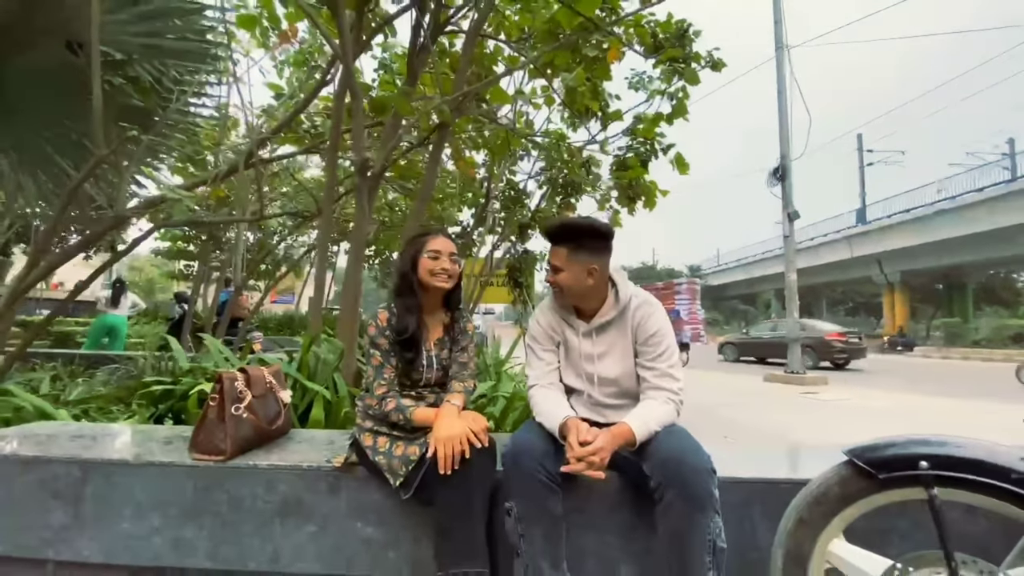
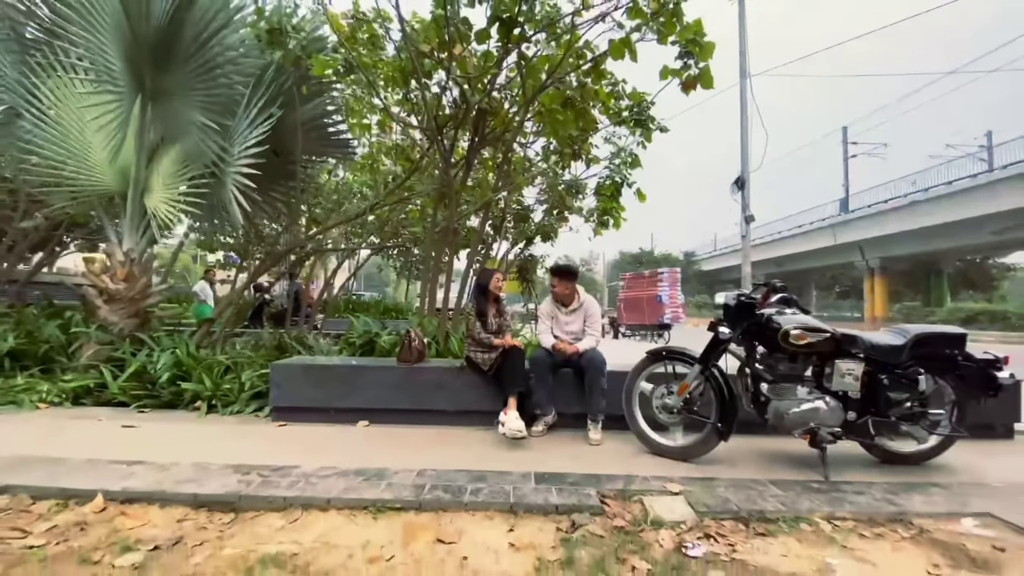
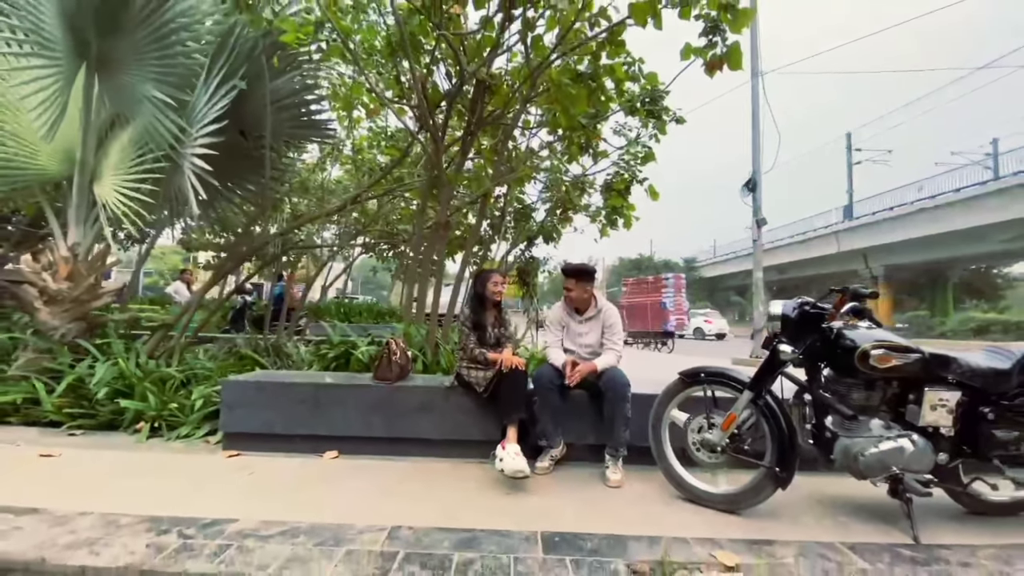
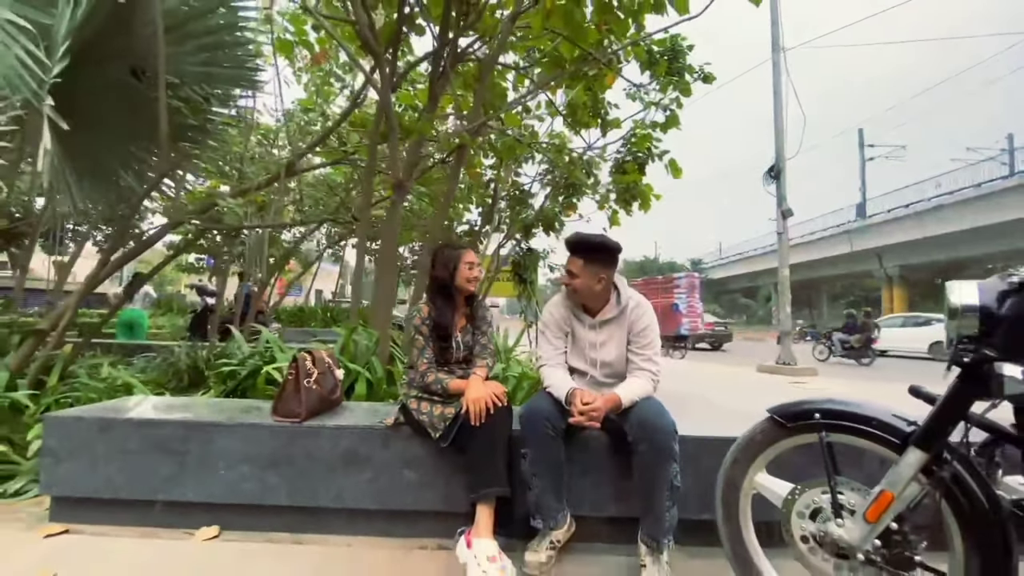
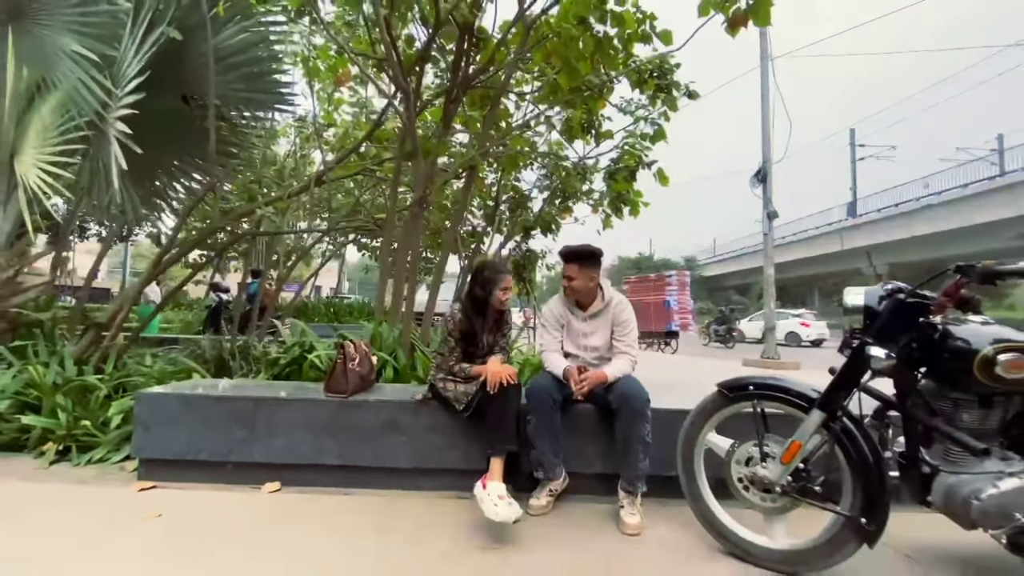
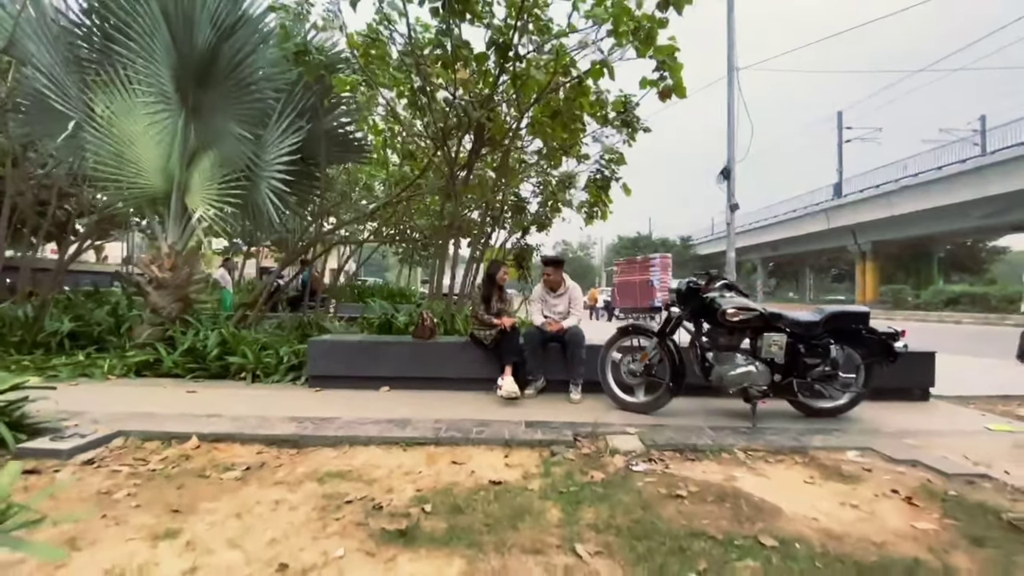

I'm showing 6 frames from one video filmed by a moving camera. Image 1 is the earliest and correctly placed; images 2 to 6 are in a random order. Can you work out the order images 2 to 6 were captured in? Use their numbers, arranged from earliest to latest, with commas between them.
4, 5, 3, 2, 6
